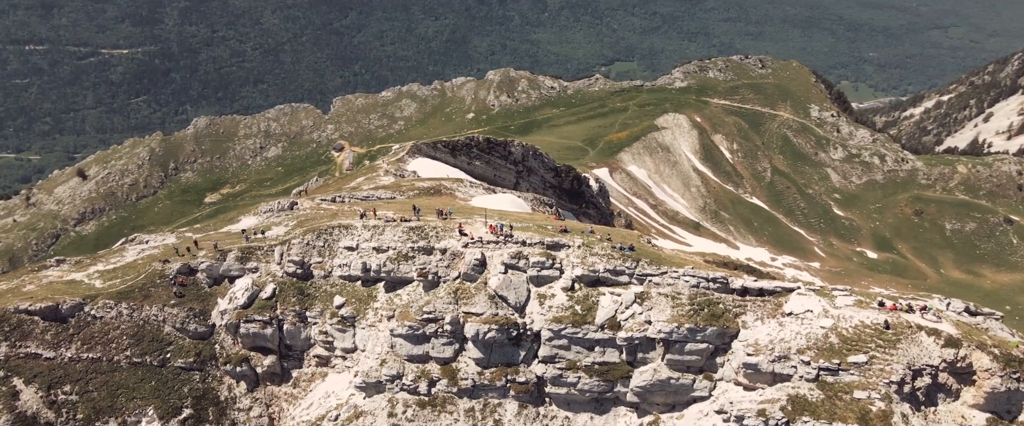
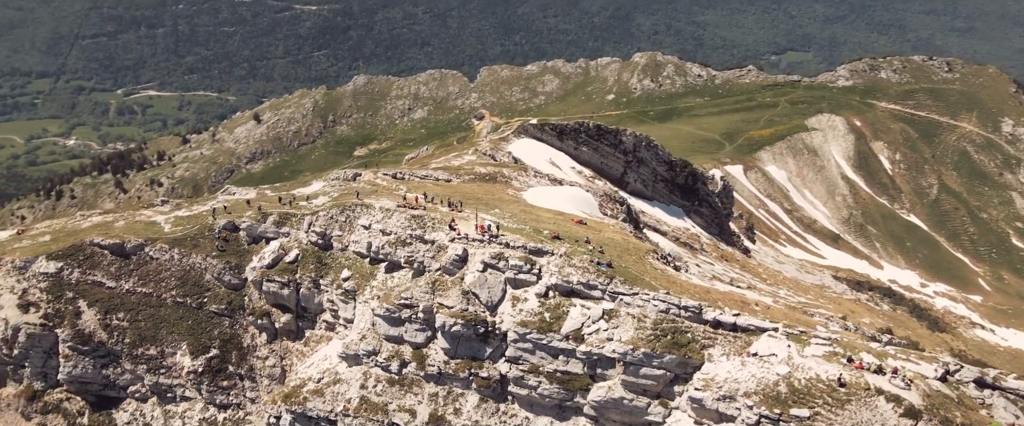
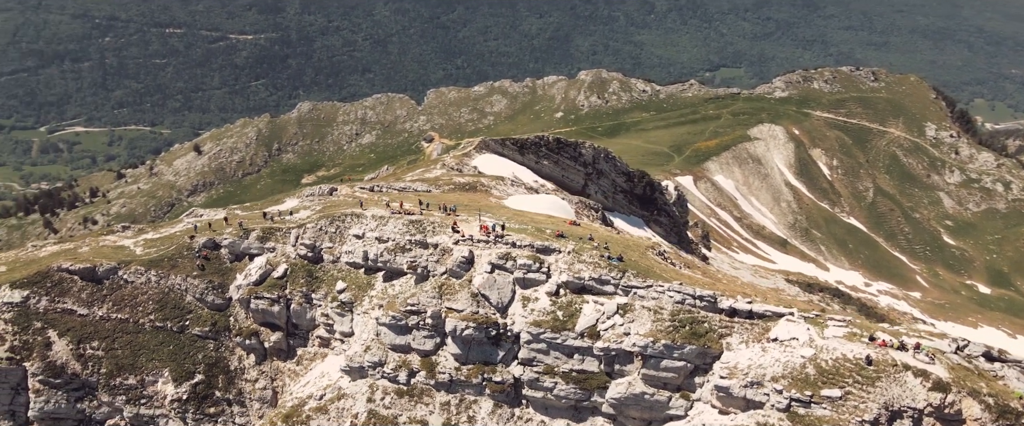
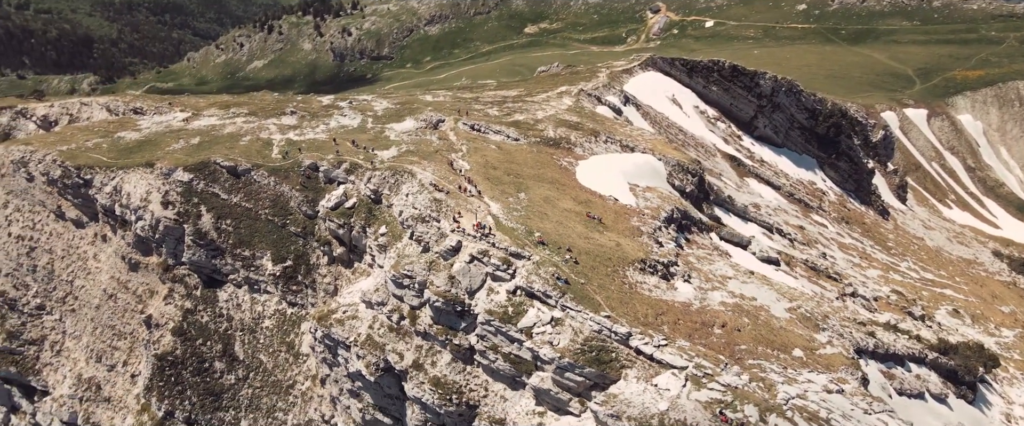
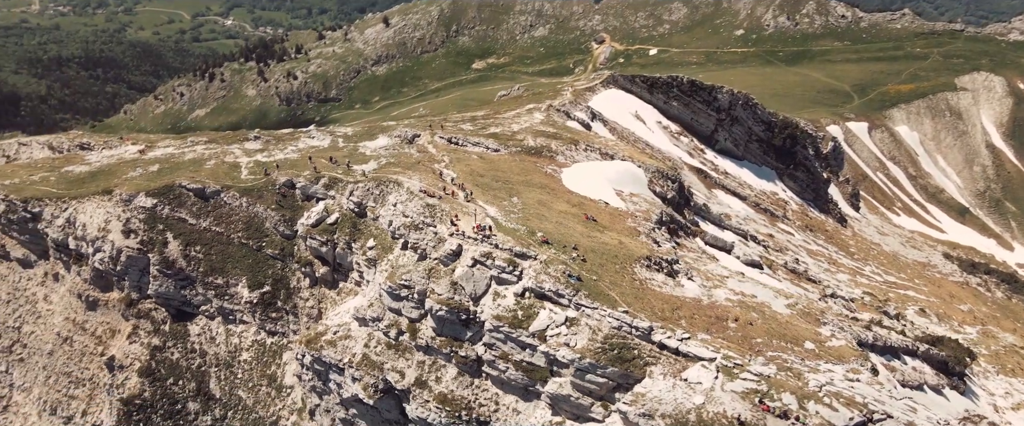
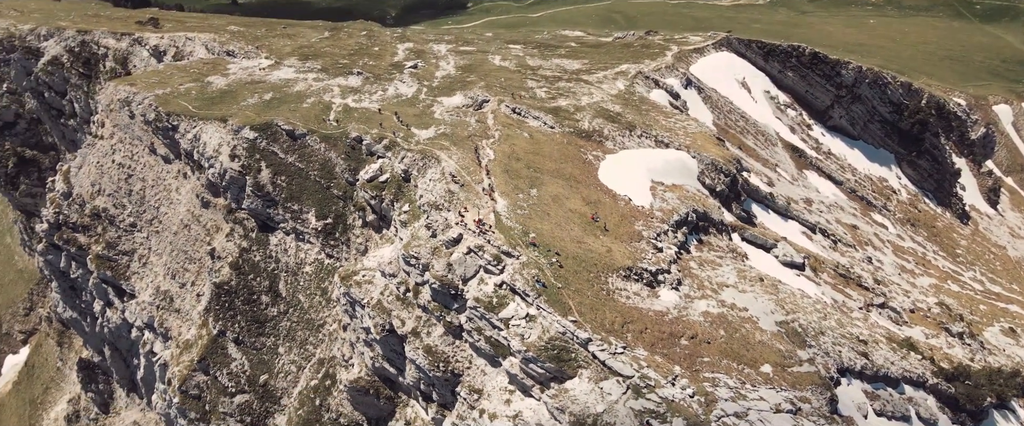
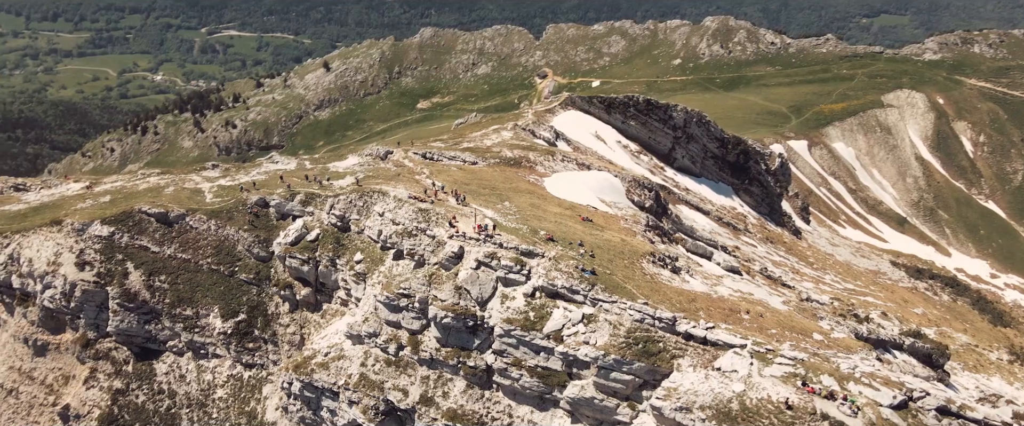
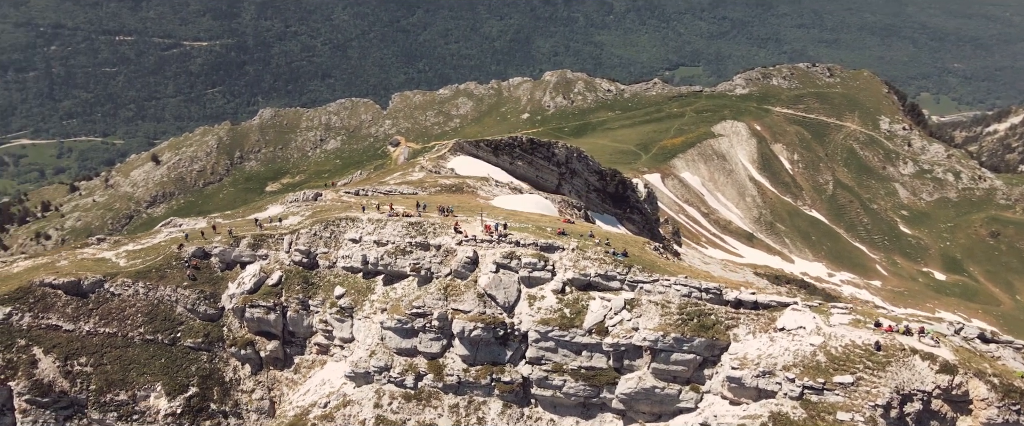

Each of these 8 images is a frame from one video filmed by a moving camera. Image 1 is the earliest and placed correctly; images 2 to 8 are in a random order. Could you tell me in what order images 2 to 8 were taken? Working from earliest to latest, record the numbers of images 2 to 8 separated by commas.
8, 3, 2, 7, 5, 4, 6
